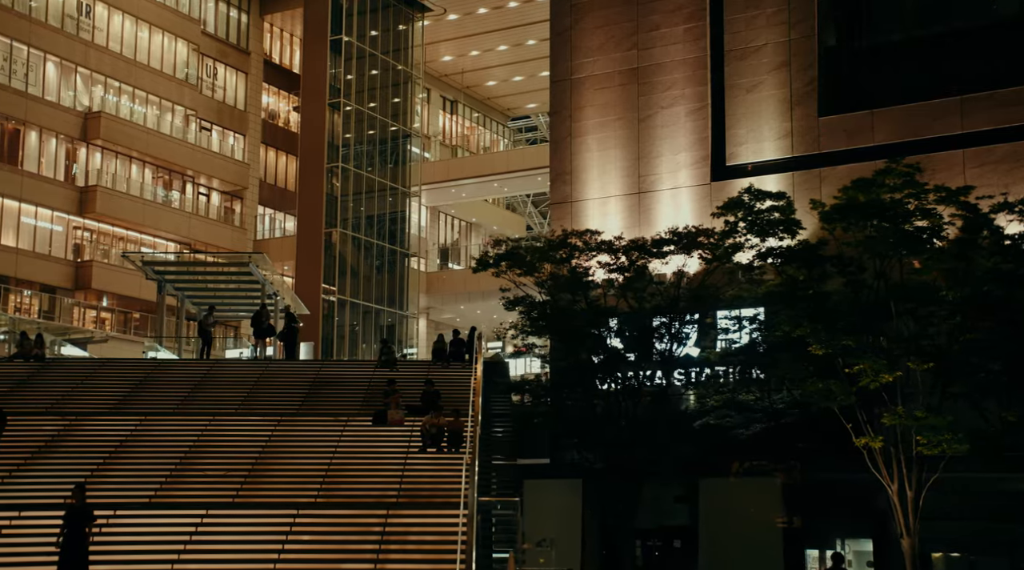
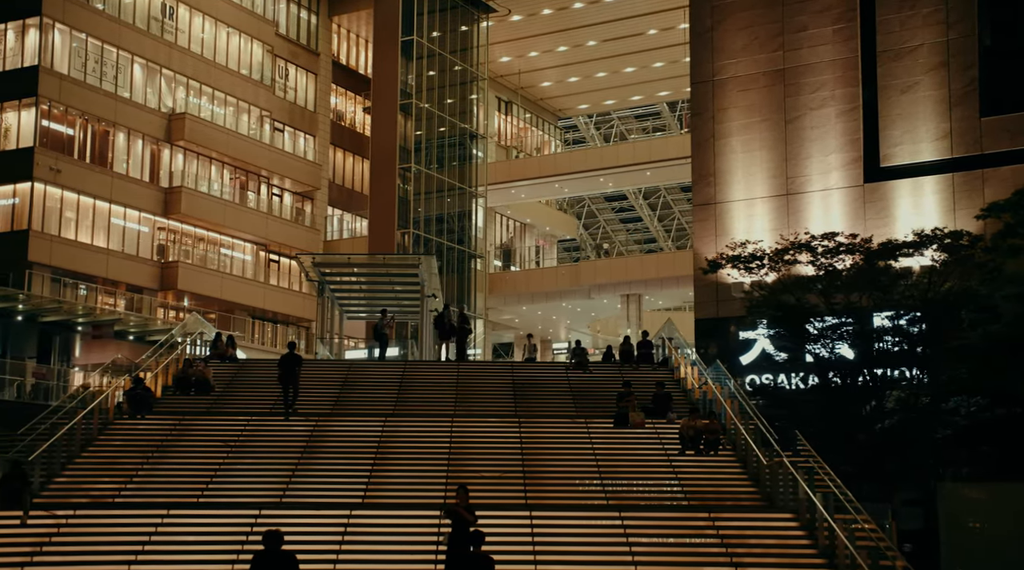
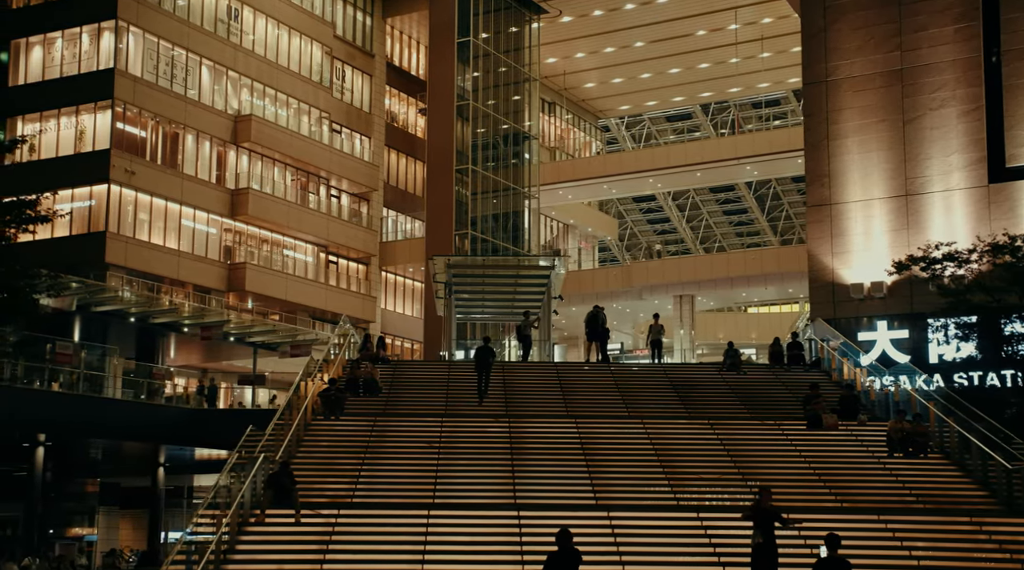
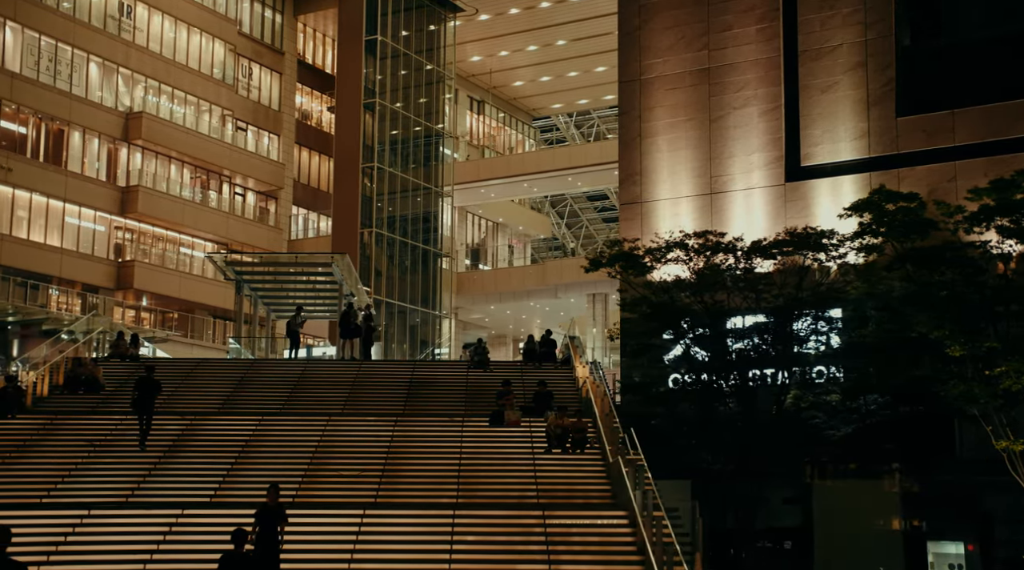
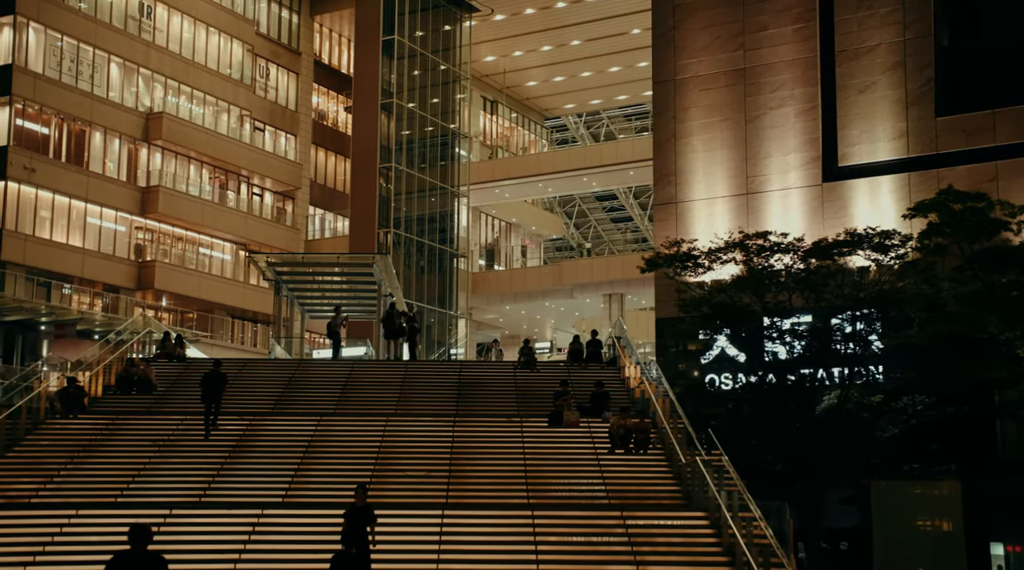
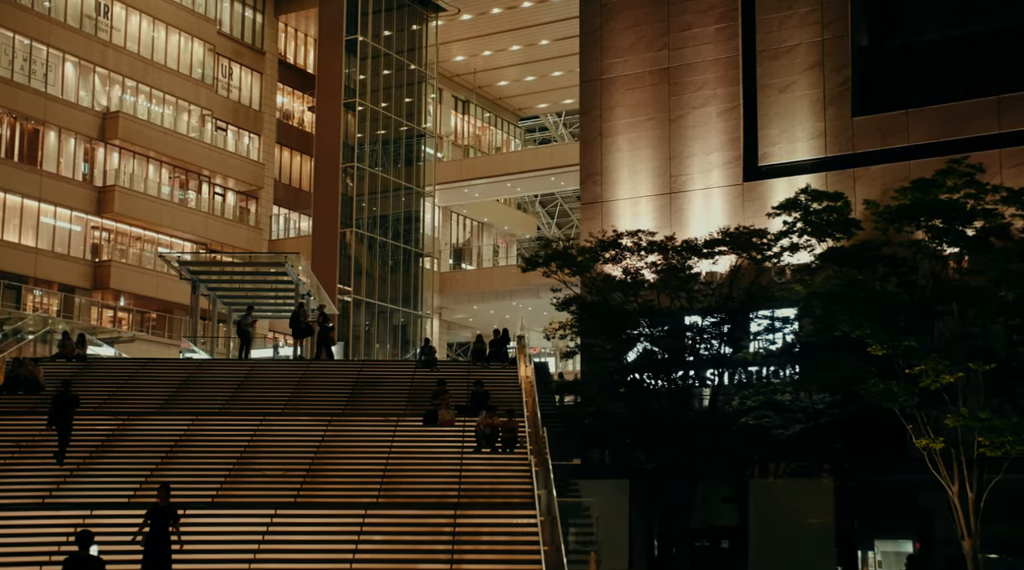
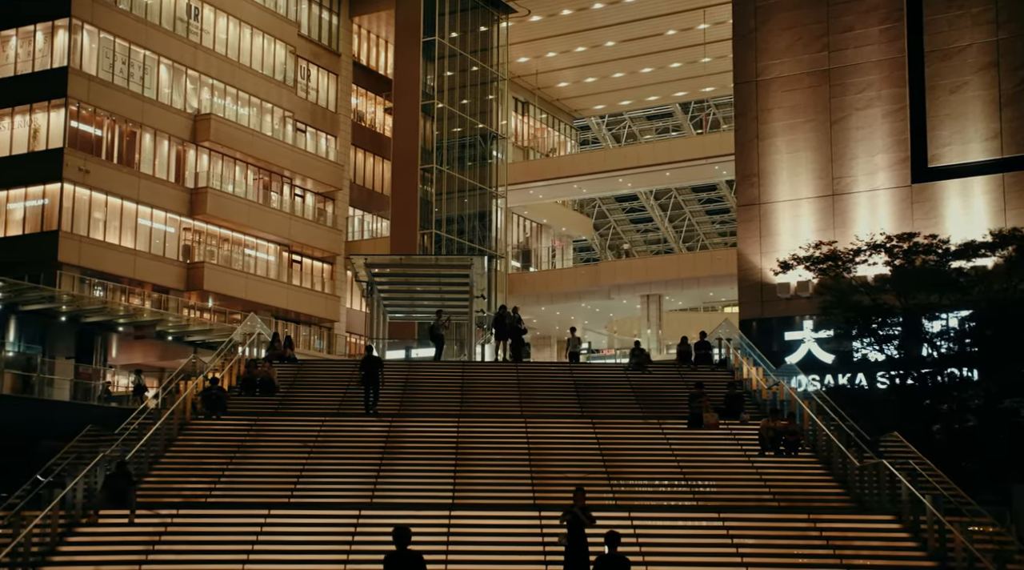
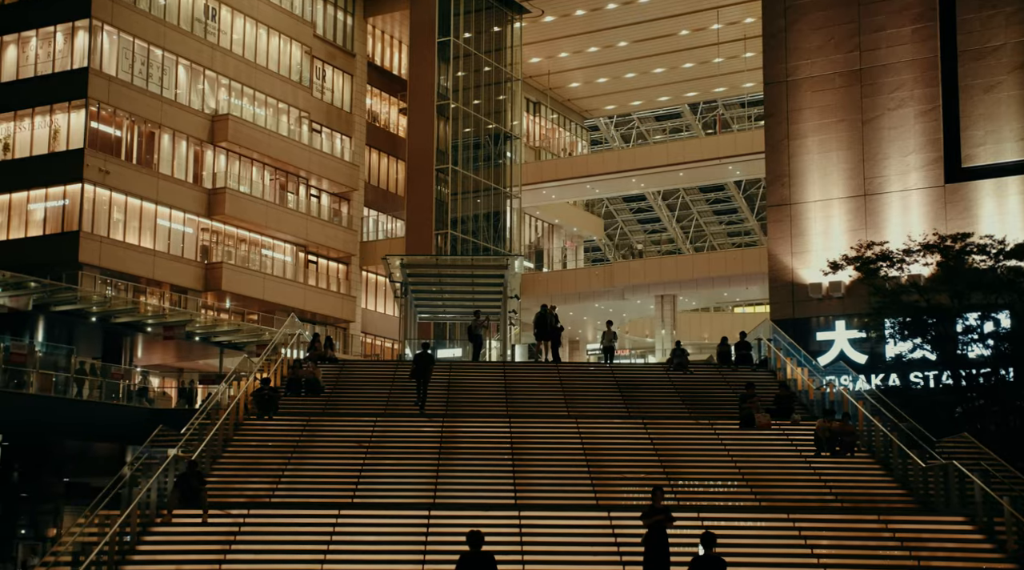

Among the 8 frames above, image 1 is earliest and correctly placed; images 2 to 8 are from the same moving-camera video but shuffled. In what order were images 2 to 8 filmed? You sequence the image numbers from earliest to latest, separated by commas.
6, 4, 5, 2, 7, 8, 3
